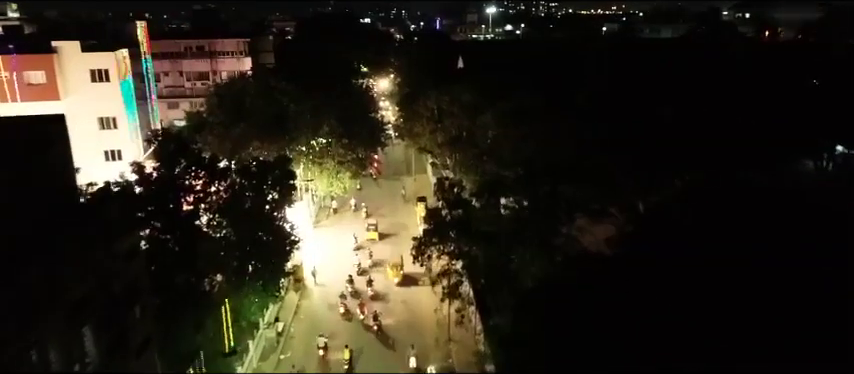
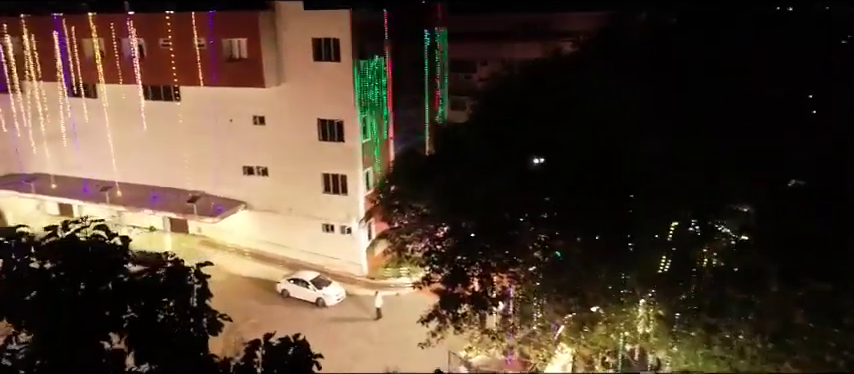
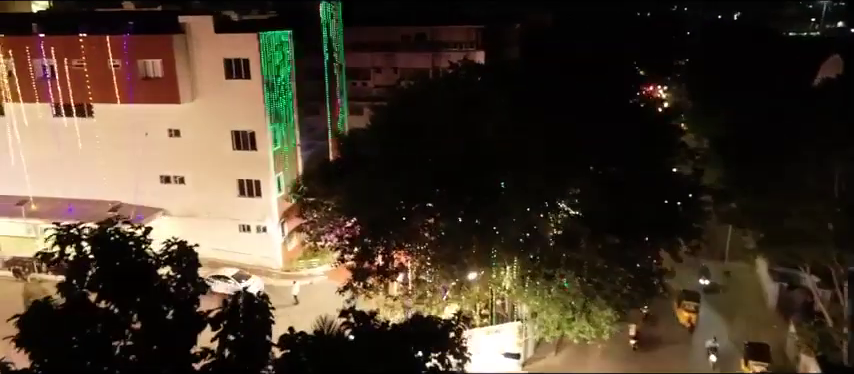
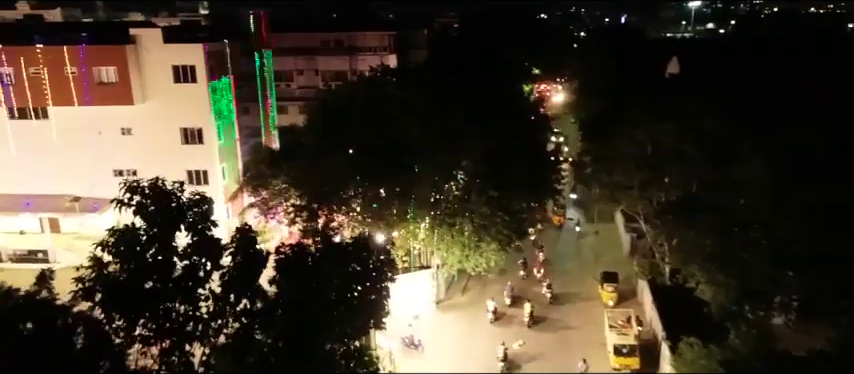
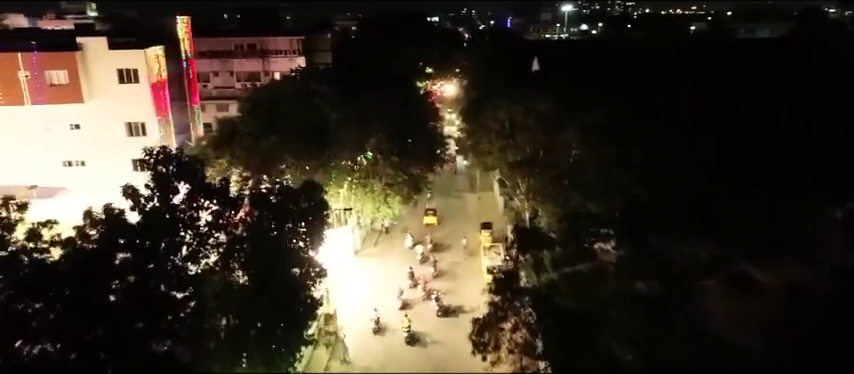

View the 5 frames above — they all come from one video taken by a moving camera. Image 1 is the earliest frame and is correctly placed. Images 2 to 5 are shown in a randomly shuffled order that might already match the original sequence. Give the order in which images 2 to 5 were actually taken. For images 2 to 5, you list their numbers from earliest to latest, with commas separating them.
5, 4, 3, 2
